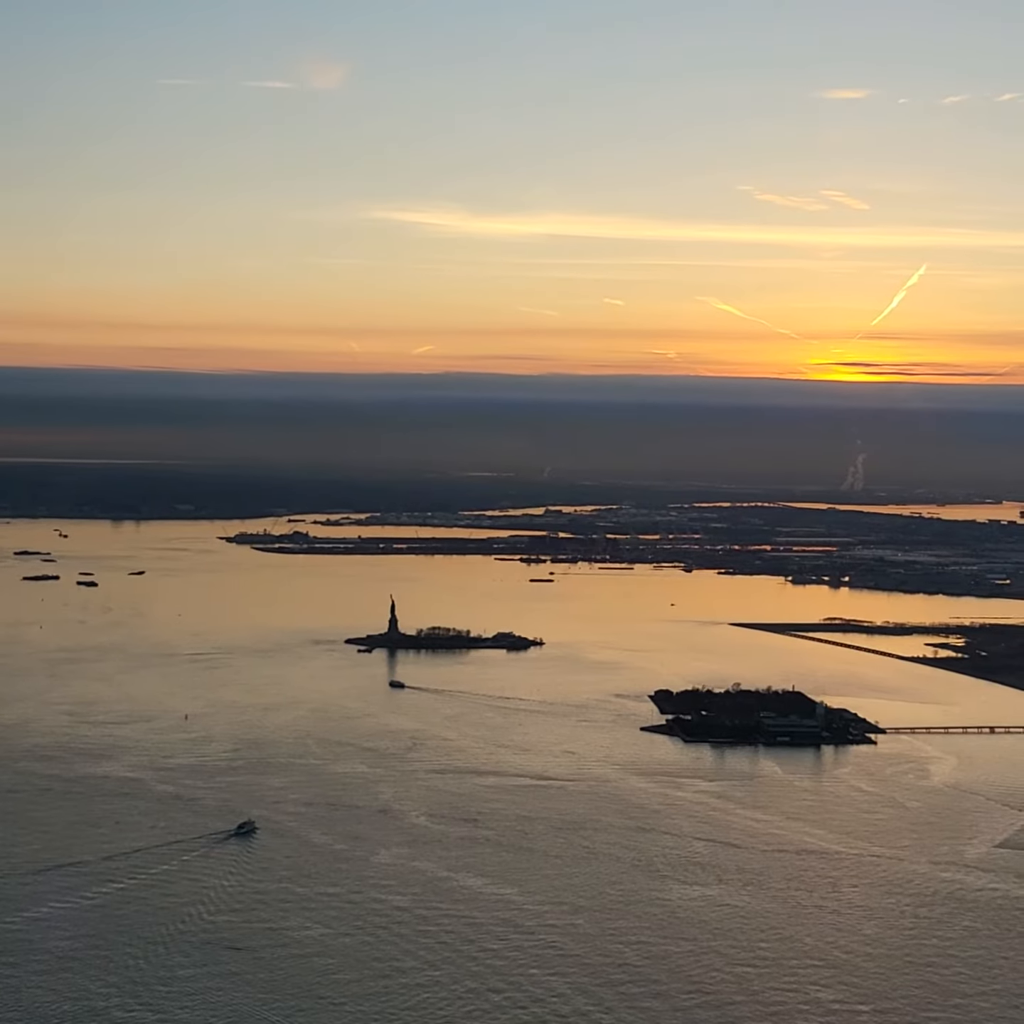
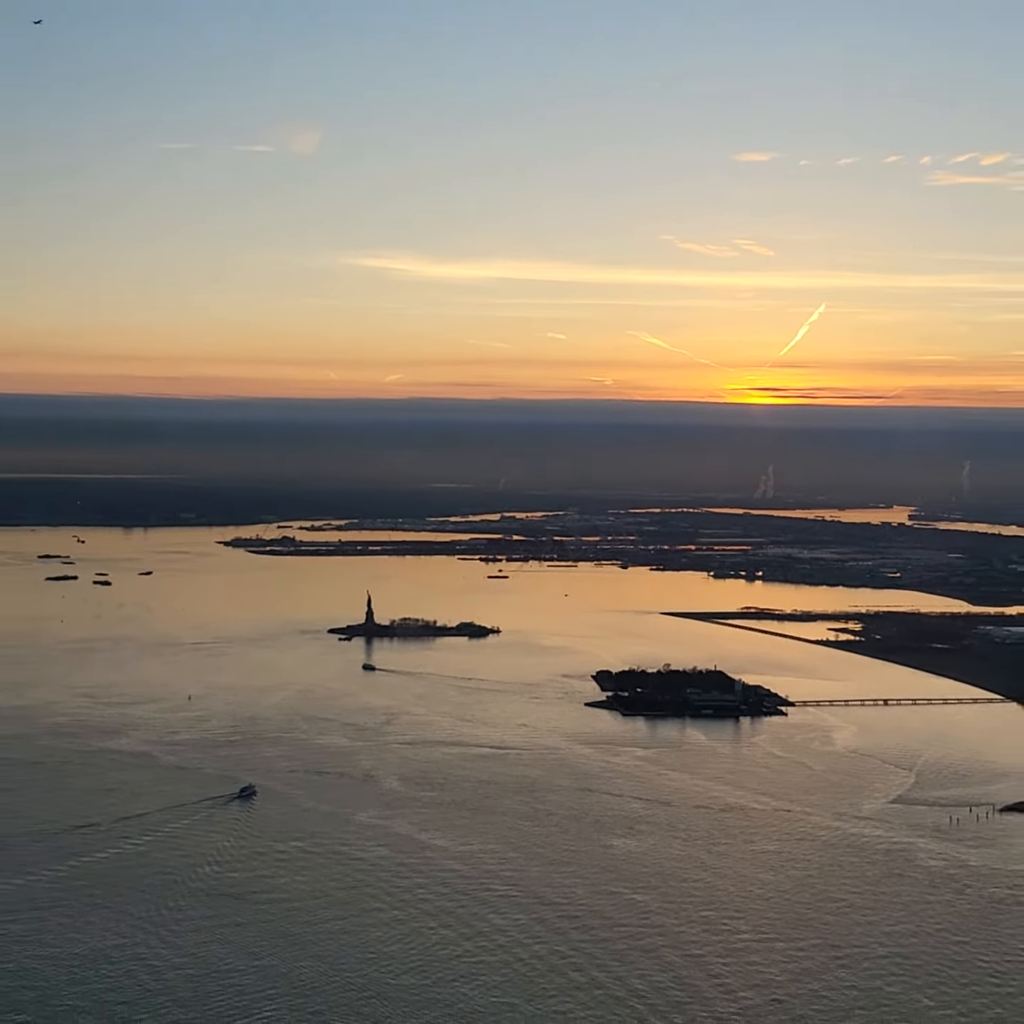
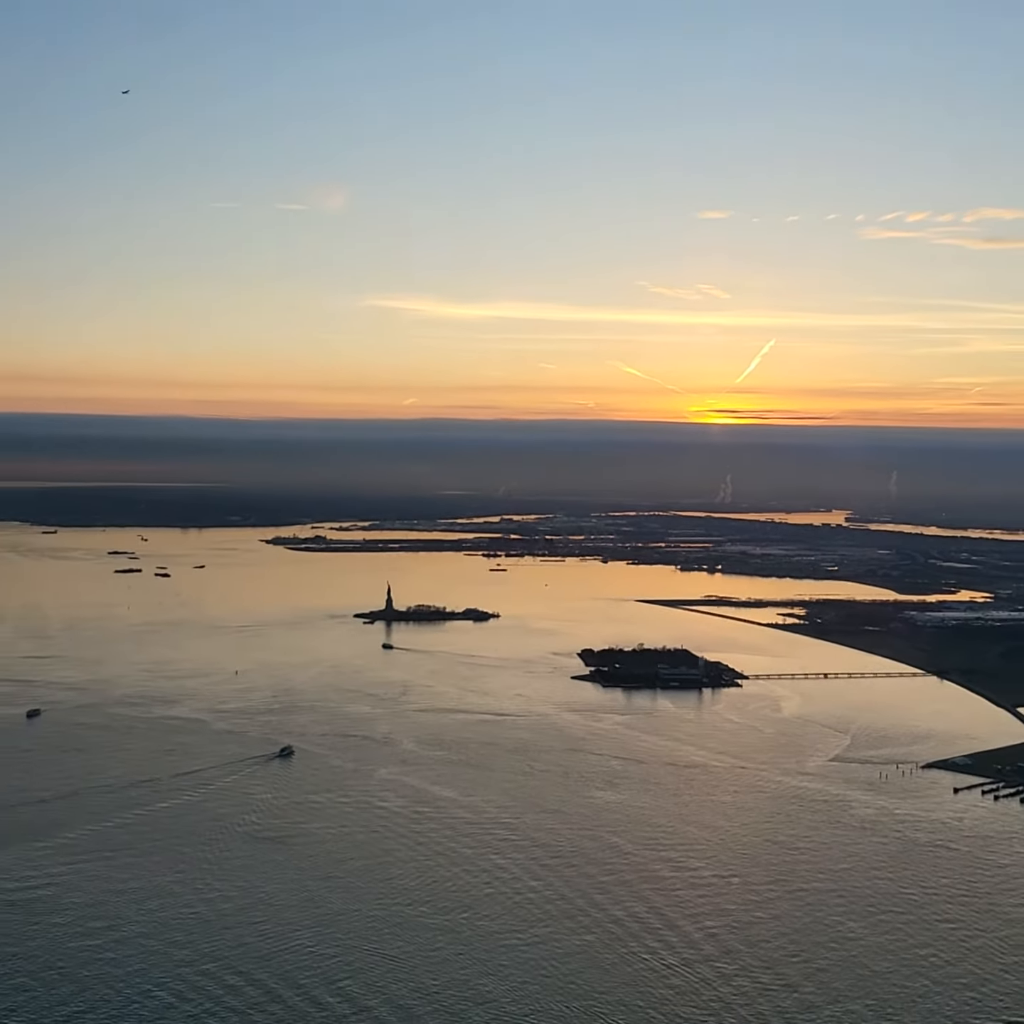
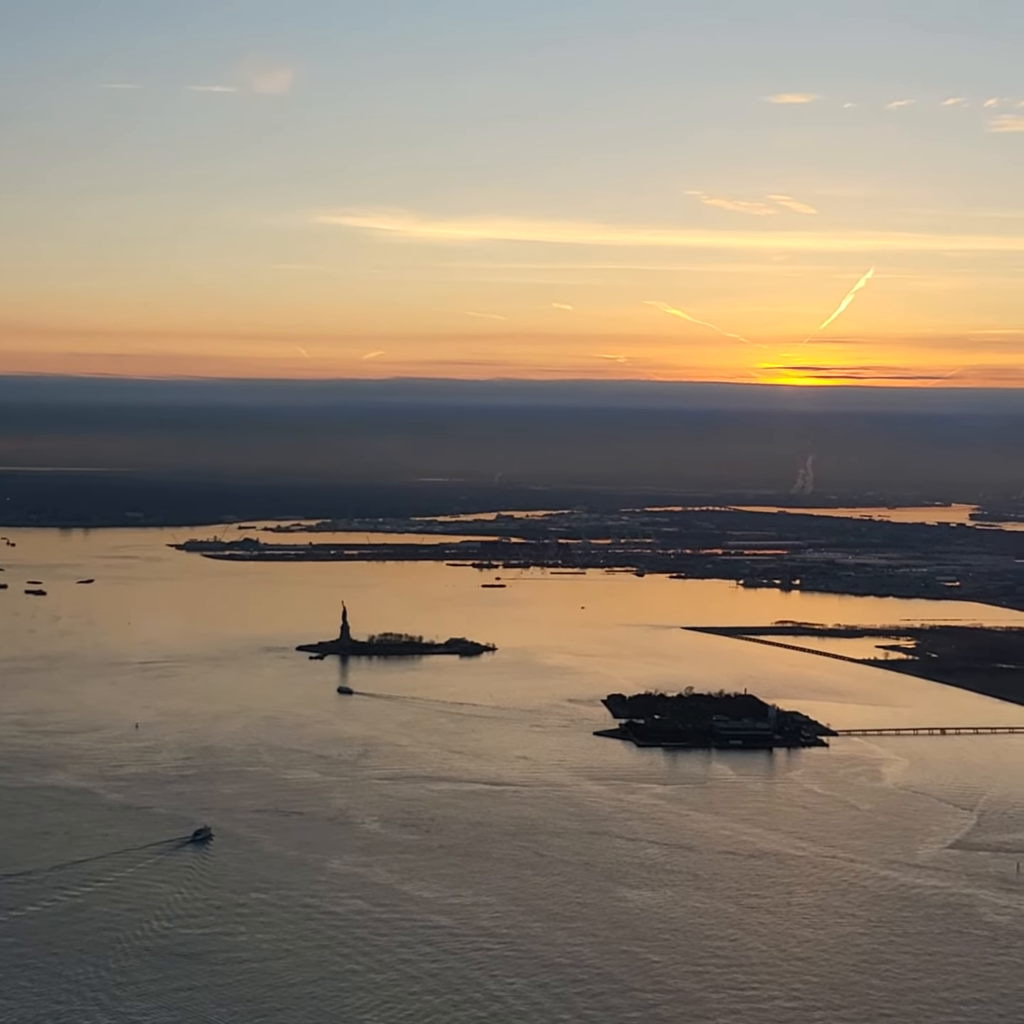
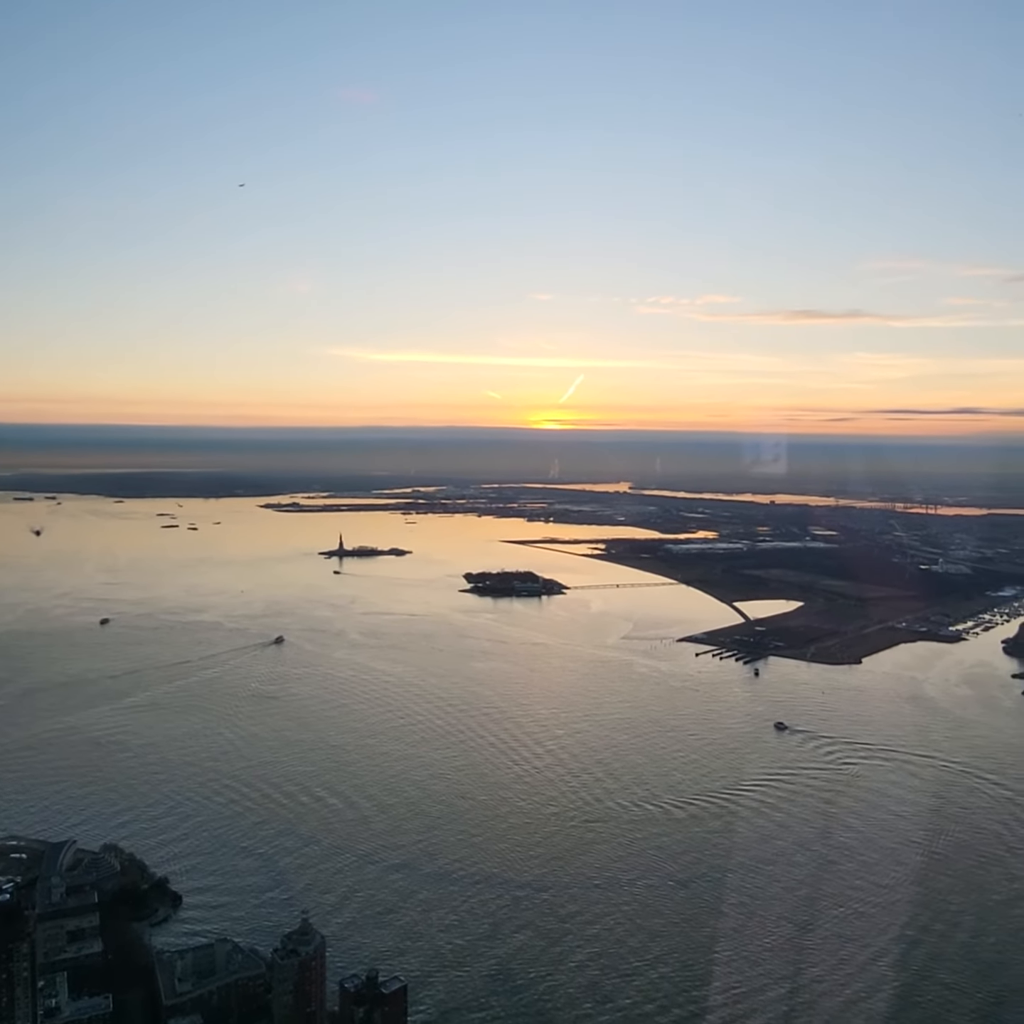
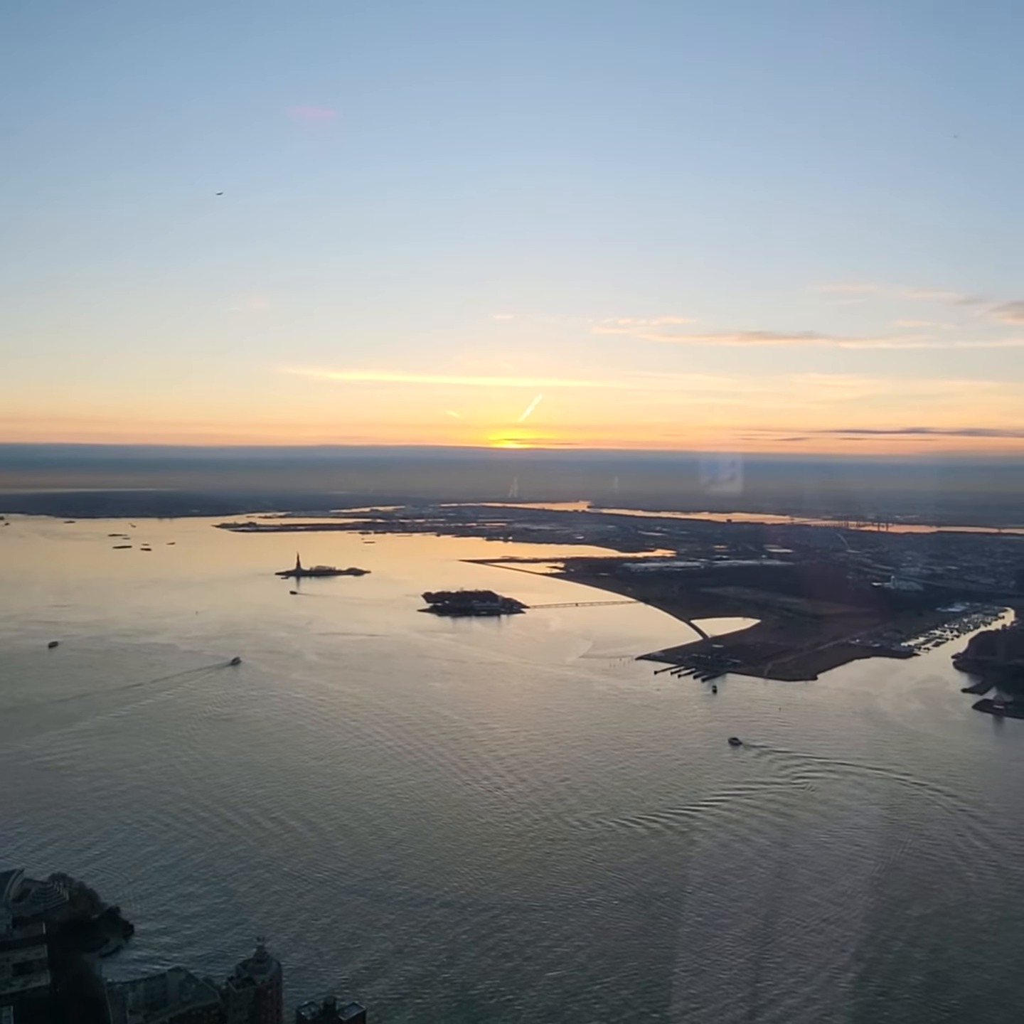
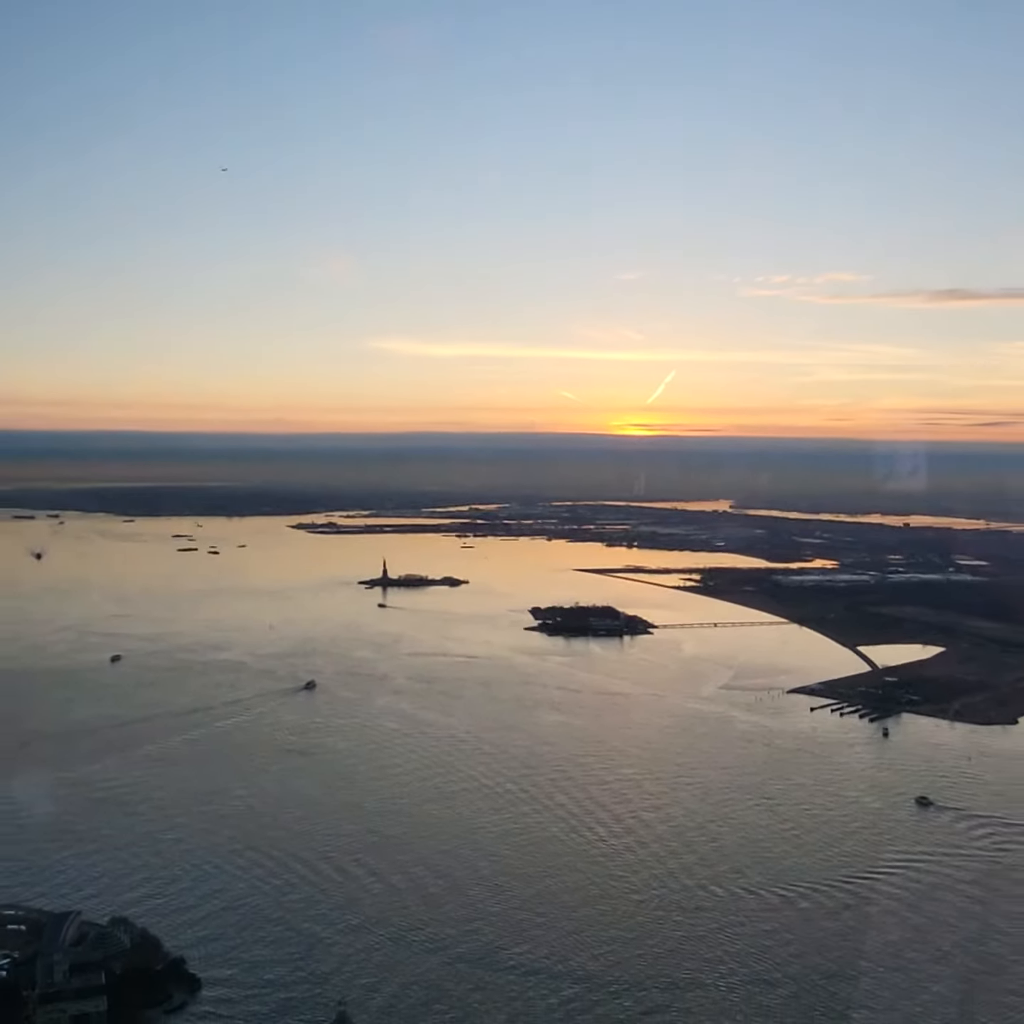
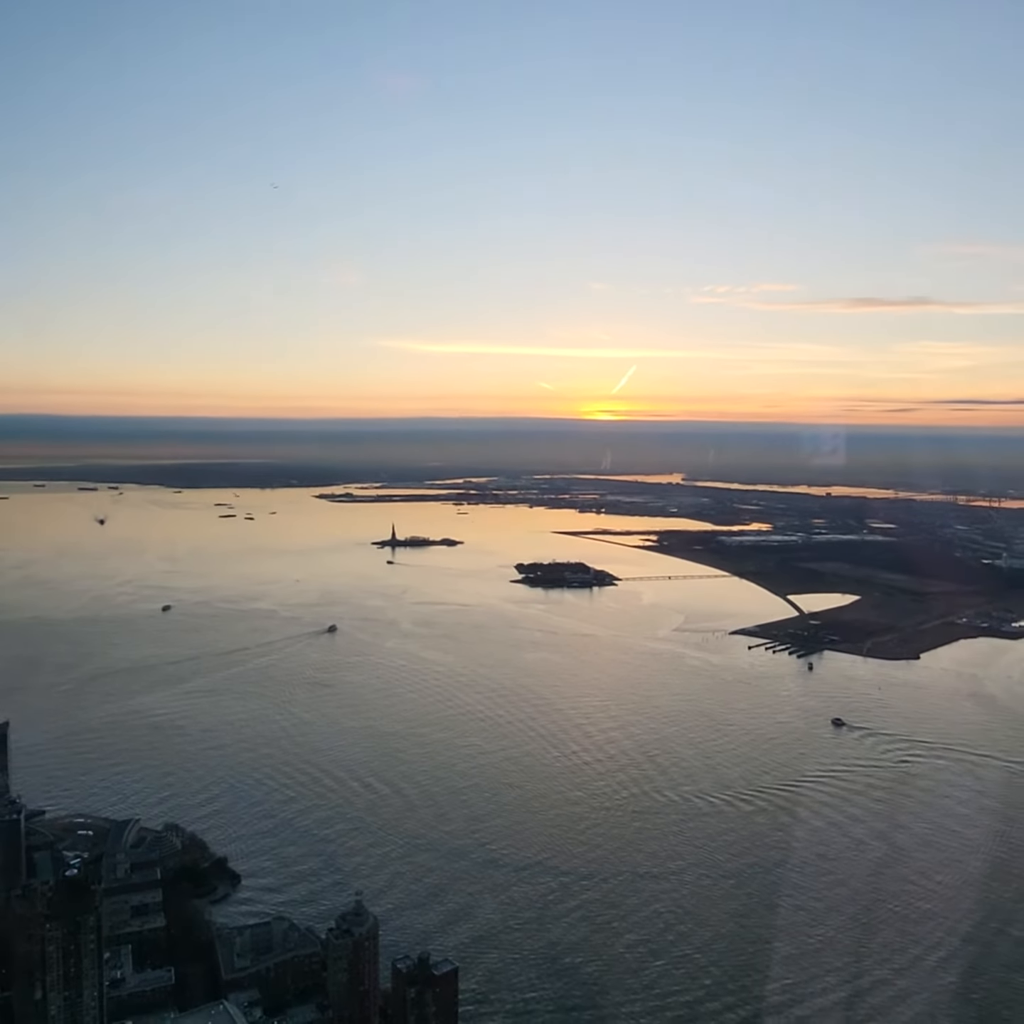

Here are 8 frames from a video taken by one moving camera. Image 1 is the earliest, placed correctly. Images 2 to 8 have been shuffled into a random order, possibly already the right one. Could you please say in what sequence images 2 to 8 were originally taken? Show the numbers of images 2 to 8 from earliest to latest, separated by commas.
4, 2, 3, 7, 8, 5, 6
